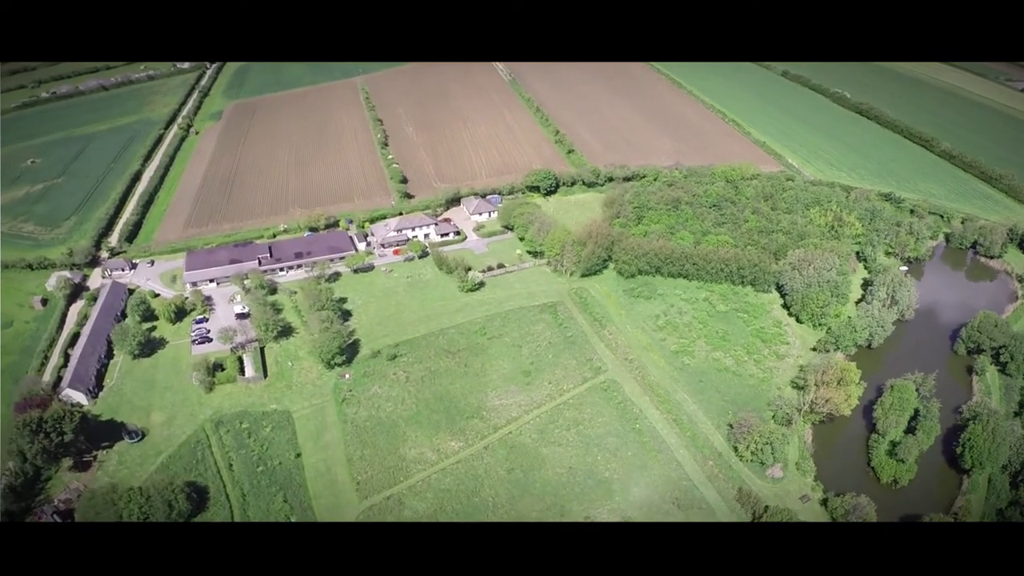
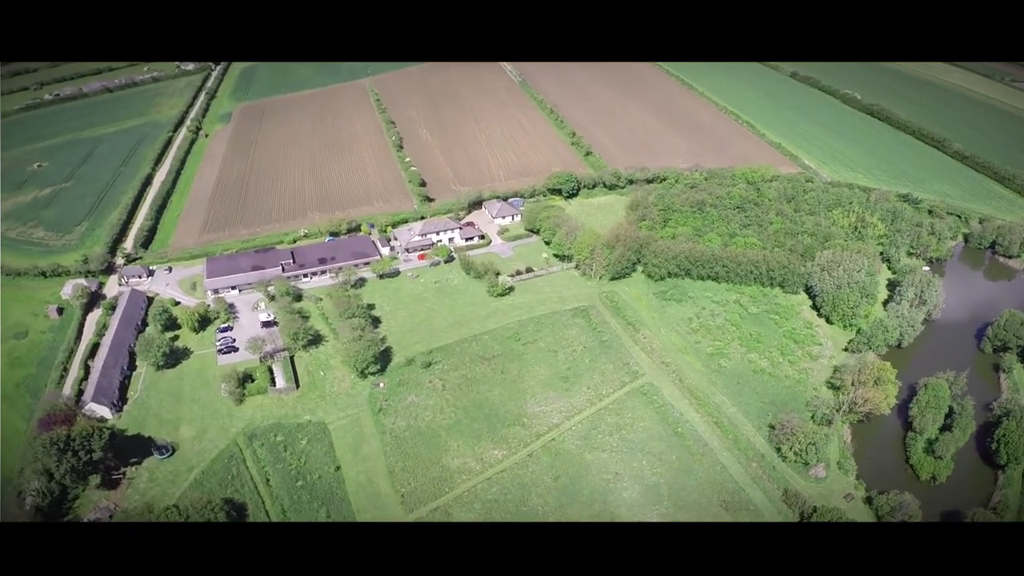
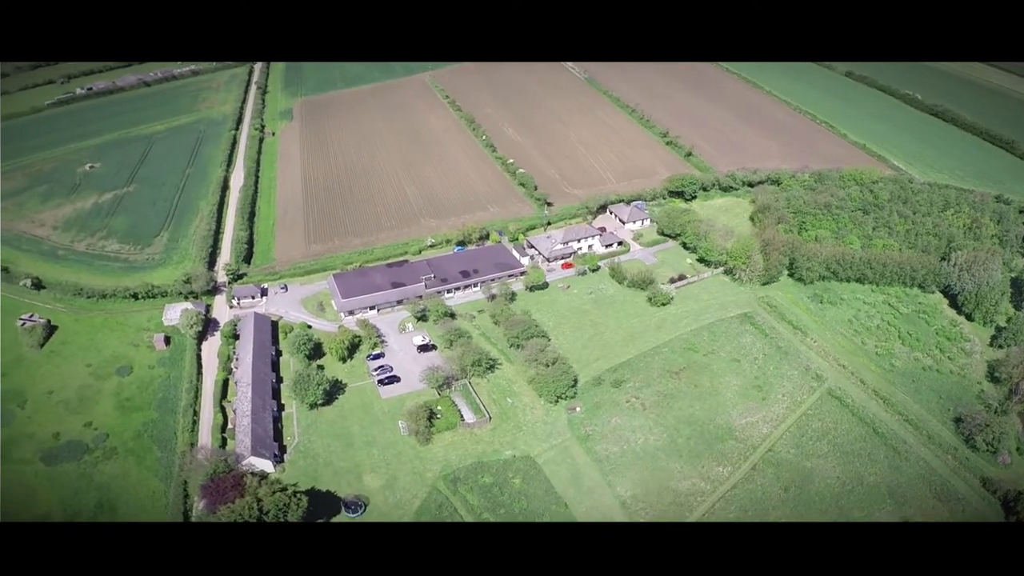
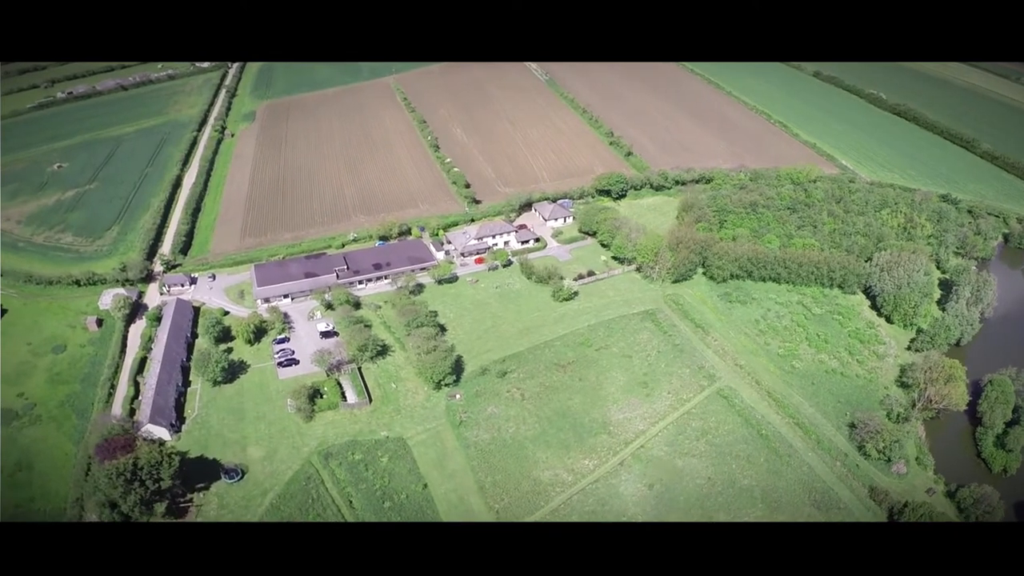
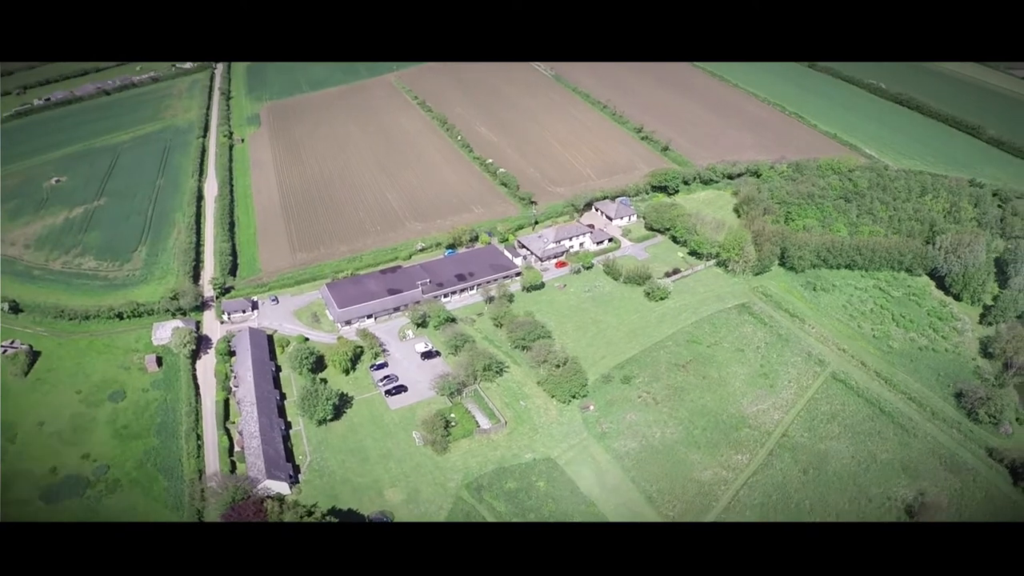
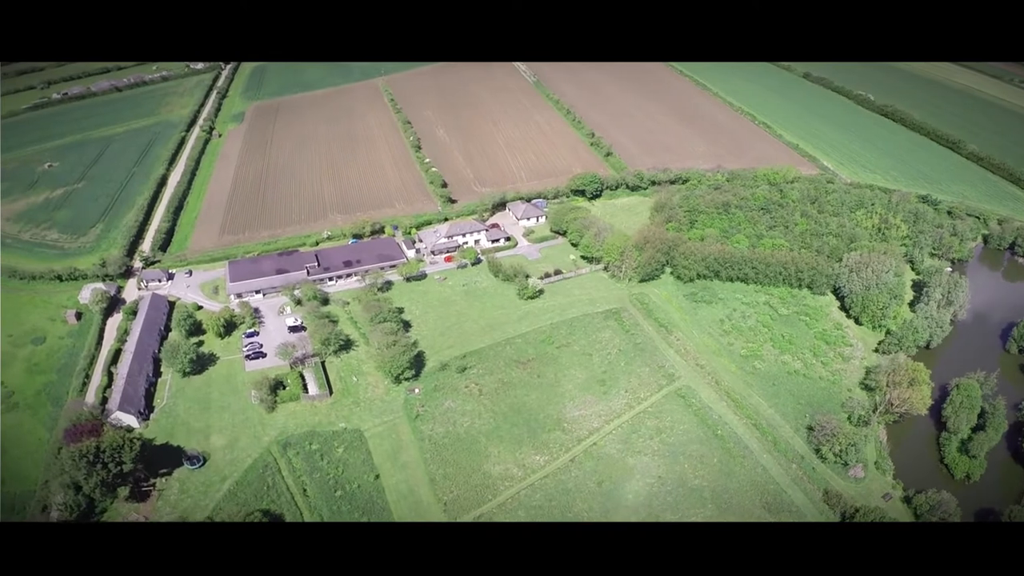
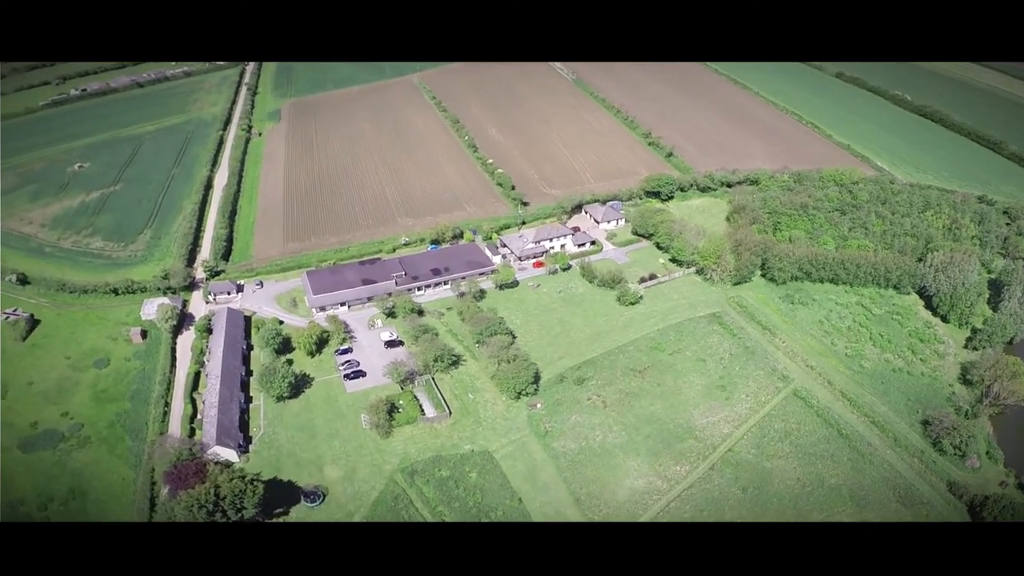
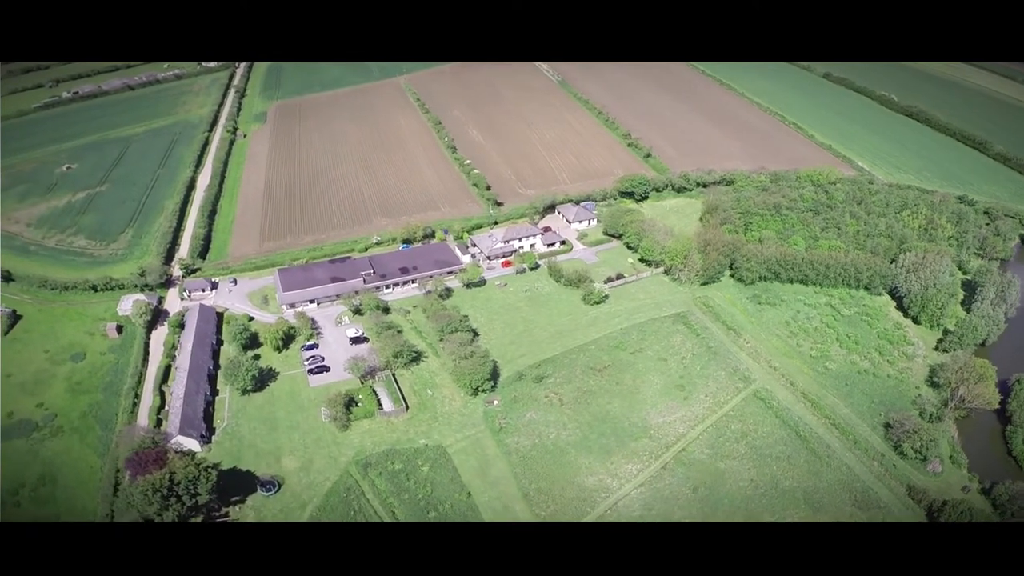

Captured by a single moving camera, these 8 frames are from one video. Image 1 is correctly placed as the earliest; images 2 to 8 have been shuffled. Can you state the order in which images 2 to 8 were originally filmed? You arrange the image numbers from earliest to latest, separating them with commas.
2, 6, 4, 8, 7, 3, 5
